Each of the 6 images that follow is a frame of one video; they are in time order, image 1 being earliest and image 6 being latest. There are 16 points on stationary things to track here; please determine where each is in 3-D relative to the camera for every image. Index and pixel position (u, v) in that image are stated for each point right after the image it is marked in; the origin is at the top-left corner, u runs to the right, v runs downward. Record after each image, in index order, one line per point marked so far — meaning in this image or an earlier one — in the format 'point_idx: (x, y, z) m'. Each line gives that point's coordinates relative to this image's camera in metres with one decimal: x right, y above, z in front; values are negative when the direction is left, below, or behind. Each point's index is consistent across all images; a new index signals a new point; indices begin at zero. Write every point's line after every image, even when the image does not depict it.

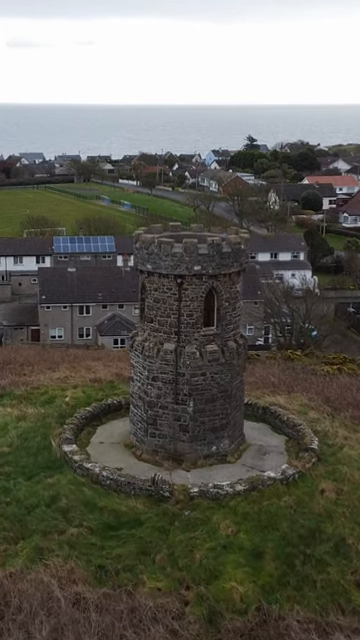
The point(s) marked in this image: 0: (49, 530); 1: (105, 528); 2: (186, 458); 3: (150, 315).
0: (-2.8, -4.4, +15.1) m
1: (-1.6, -4.4, +15.0) m
2: (+0.1, -3.3, +17.2) m
3: (-0.7, +0.1, +17.1) m
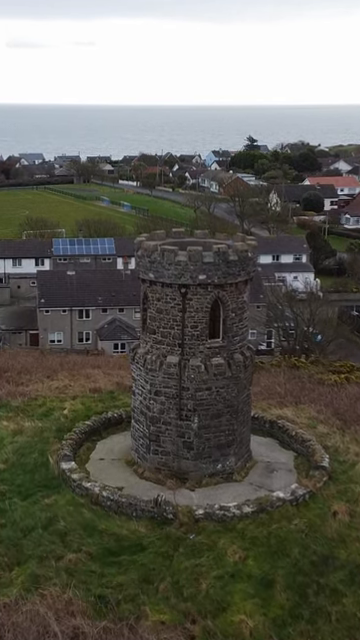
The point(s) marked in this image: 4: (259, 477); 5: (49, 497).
0: (-2.7, -4.7, +14.2) m
1: (-1.5, -4.7, +14.2) m
2: (+0.2, -3.6, +16.4) m
3: (-0.6, -0.1, +16.2) m
4: (+1.8, -3.7, +16.7) m
5: (-3.0, -4.0, +16.1) m
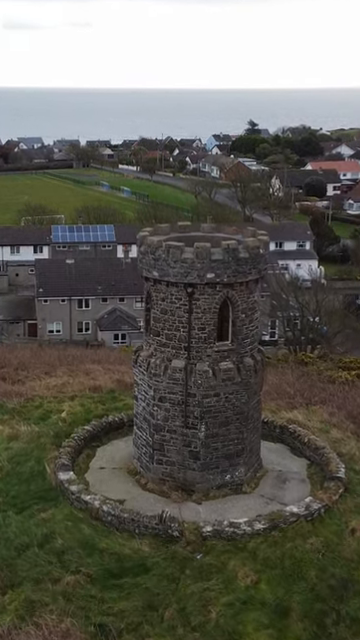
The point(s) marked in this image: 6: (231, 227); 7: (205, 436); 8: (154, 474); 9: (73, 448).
0: (-2.6, -4.8, +13.2) m
1: (-1.4, -4.7, +13.1) m
2: (+0.4, -3.6, +15.3) m
3: (-0.5, -0.2, +15.1) m
4: (+2.0, -3.7, +15.7) m
5: (-2.8, -4.0, +15.1) m
6: (+1.1, +2.1, +16.1) m
7: (+0.5, -2.4, +15.1) m
8: (-0.6, -3.4, +15.6) m
9: (-2.5, -3.0, +16.9) m
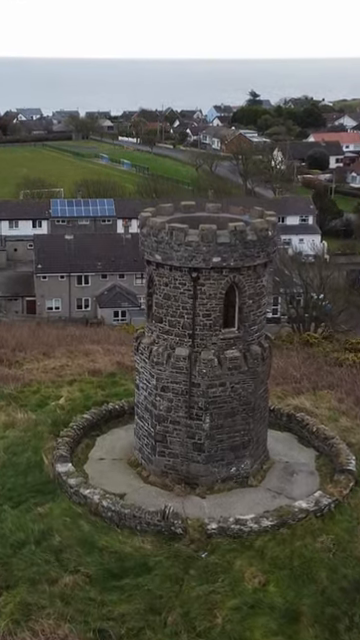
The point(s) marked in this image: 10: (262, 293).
0: (-2.5, -4.5, +12.6) m
1: (-1.3, -4.5, +12.5) m
2: (+0.4, -3.3, +14.6) m
3: (-0.4, +0.1, +14.3) m
4: (+2.0, -3.4, +15.0) m
5: (-2.8, -3.8, +14.4) m
6: (+1.2, +2.4, +15.2) m
7: (+0.6, -2.2, +14.3) m
8: (-0.5, -3.1, +14.9) m
9: (-2.5, -2.7, +16.2) m
10: (+1.6, +0.6, +14.3) m
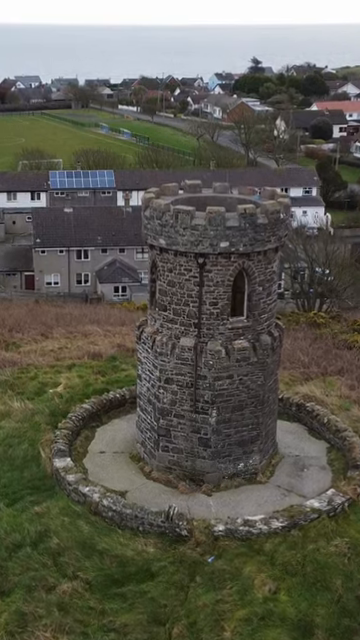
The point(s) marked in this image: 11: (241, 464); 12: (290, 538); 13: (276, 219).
0: (-2.4, -4.4, +11.8) m
1: (-1.2, -4.4, +11.8) m
2: (+0.5, -3.1, +13.8) m
3: (-0.3, +0.3, +13.3) m
4: (+2.1, -3.1, +14.2) m
5: (-2.7, -3.5, +13.6) m
6: (+1.3, +2.7, +14.2) m
7: (+0.7, -1.9, +13.5) m
8: (-0.4, -2.8, +14.1) m
9: (-2.4, -2.4, +15.4) m
10: (+1.7, +0.8, +13.3) m
11: (+1.2, -2.8, +13.9) m
12: (+1.9, -3.8, +12.3) m
13: (+1.7, +1.8, +12.6) m
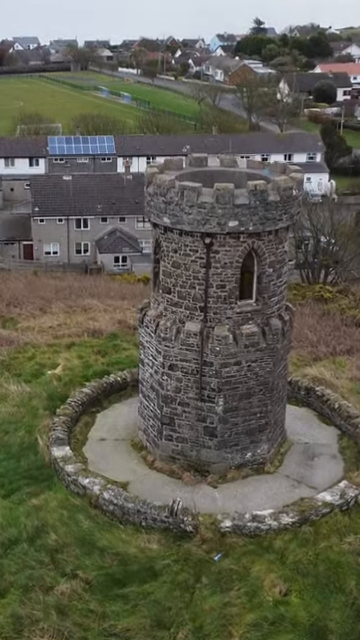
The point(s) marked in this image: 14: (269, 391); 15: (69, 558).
0: (-2.3, -4.2, +11.2) m
1: (-1.1, -4.1, +11.2) m
2: (+0.6, -2.8, +13.1) m
3: (-0.3, +0.6, +12.5) m
4: (+2.2, -2.8, +13.5) m
5: (-2.6, -3.2, +13.0) m
6: (+1.4, +3.0, +13.3) m
7: (+0.8, -1.6, +12.8) m
8: (-0.3, -2.5, +13.4) m
9: (-2.3, -2.0, +14.7) m
10: (+1.8, +1.1, +12.5) m
11: (+1.3, -2.5, +13.3) m
12: (+2.0, -3.5, +11.7) m
13: (+1.8, +2.0, +11.7) m
14: (+1.6, -1.3, +13.1) m
15: (-1.8, -3.9, +11.6) m
